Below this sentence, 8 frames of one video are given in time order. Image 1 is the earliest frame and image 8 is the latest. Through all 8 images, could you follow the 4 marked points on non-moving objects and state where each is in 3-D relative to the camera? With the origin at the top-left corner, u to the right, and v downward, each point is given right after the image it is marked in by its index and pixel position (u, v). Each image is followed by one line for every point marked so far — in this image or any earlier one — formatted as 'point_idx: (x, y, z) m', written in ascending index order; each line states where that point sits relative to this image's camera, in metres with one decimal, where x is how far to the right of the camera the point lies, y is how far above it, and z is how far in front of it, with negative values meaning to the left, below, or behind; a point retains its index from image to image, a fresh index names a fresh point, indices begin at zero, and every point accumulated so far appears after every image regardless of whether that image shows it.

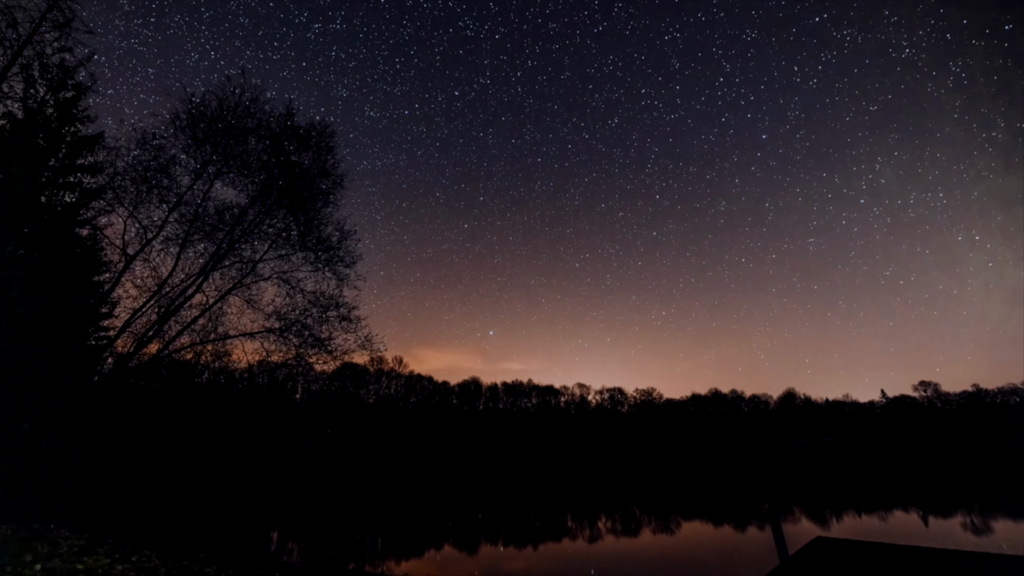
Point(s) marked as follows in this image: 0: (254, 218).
0: (-7.8, +2.1, +13.0) m
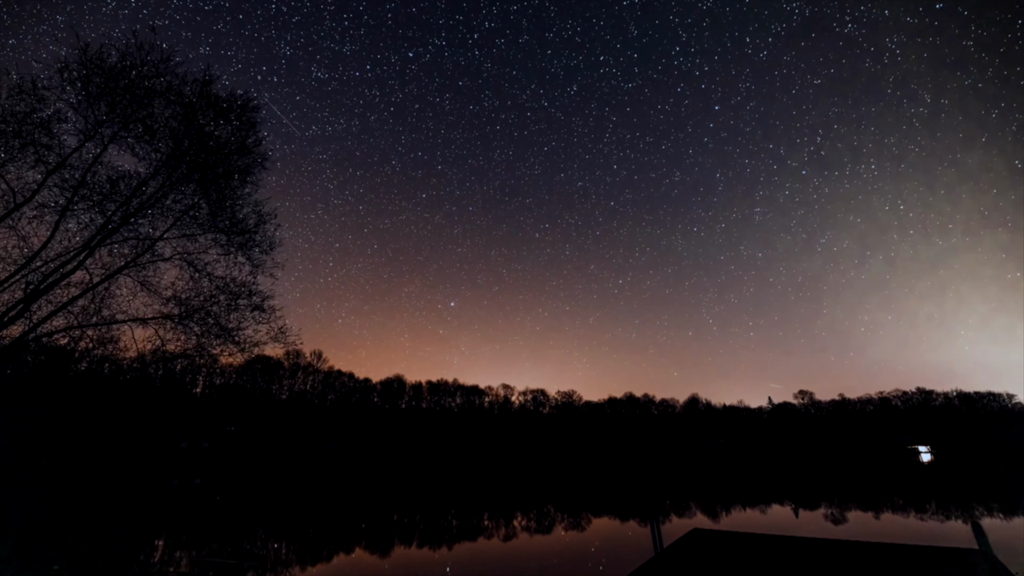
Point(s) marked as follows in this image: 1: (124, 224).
0: (-9.6, +2.6, +11.7) m
1: (-10.3, +1.7, +11.4) m
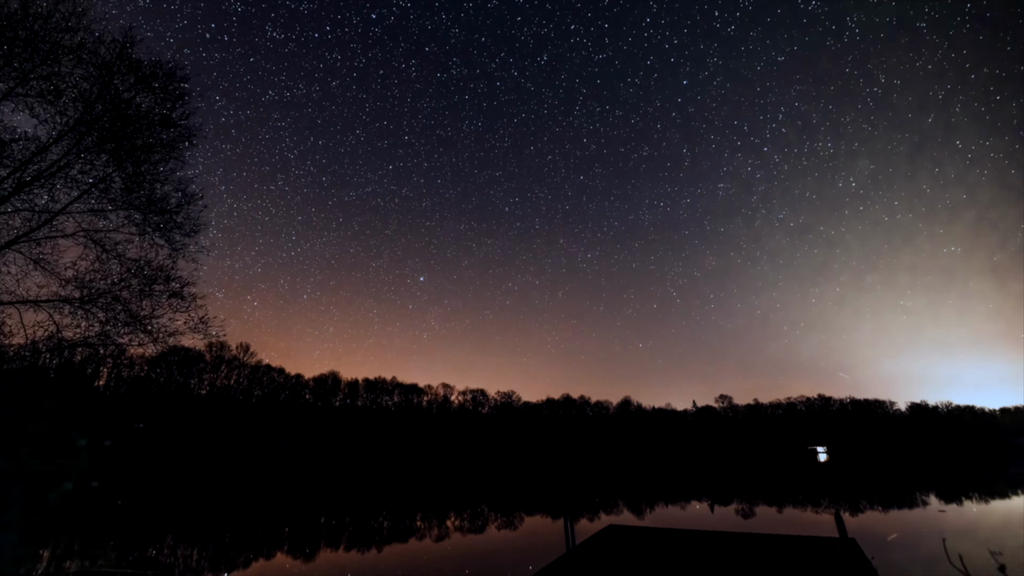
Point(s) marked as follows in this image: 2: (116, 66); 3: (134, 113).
0: (-10.9, +3.1, +10.4) m
1: (-11.6, +2.2, +10.1) m
2: (-9.8, +5.6, +10.6) m
3: (-9.6, +4.5, +10.9) m
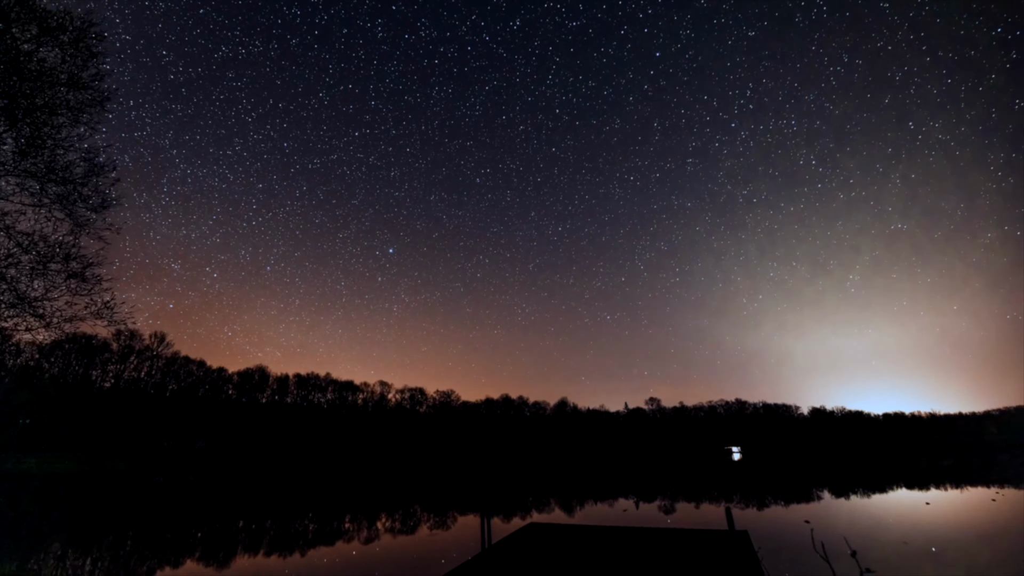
0: (-12.0, +3.6, +9.0) m
1: (-12.7, +2.8, +8.6) m
2: (-10.8, +6.0, +9.3) m
3: (-10.7, +5.0, +9.6) m
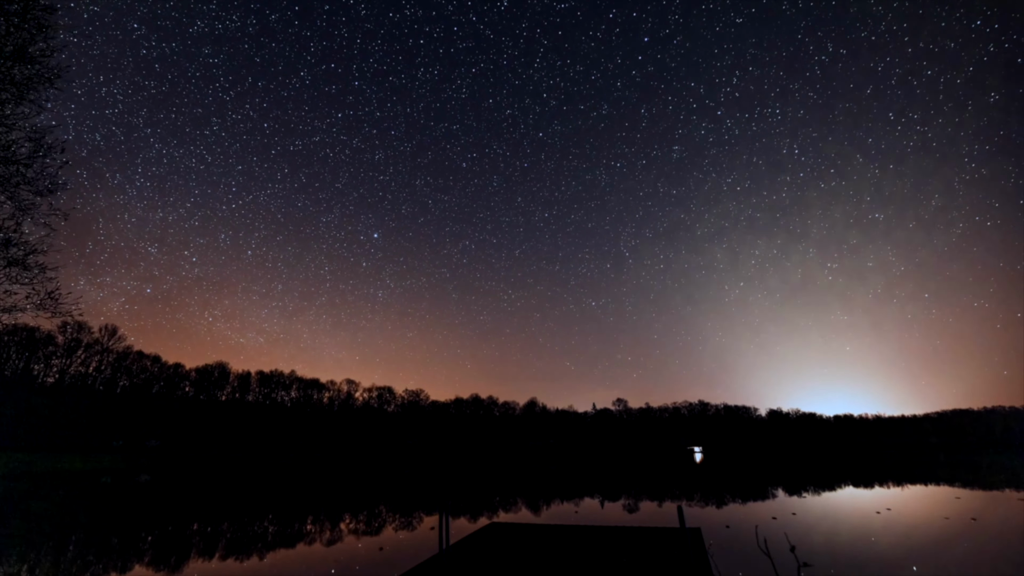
0: (-12.7, +3.7, +8.3) m
1: (-13.4, +2.8, +7.9) m
2: (-11.5, +6.1, +8.6) m
3: (-11.4, +5.0, +9.0) m
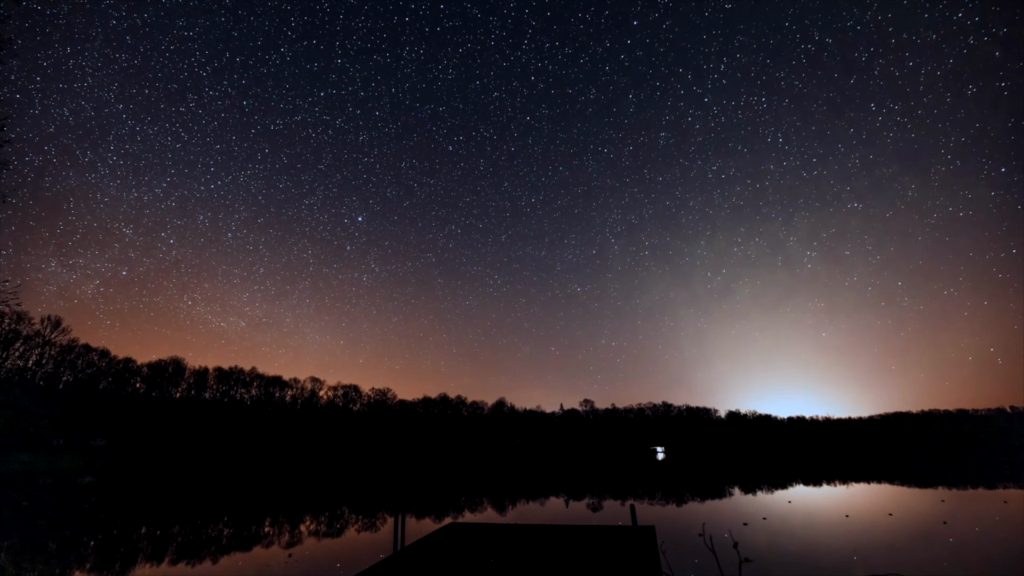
0: (-13.3, +3.7, +7.6) m
1: (-14.0, +2.9, +7.2) m
2: (-12.1, +6.1, +7.9) m
3: (-12.0, +5.1, +8.3) m
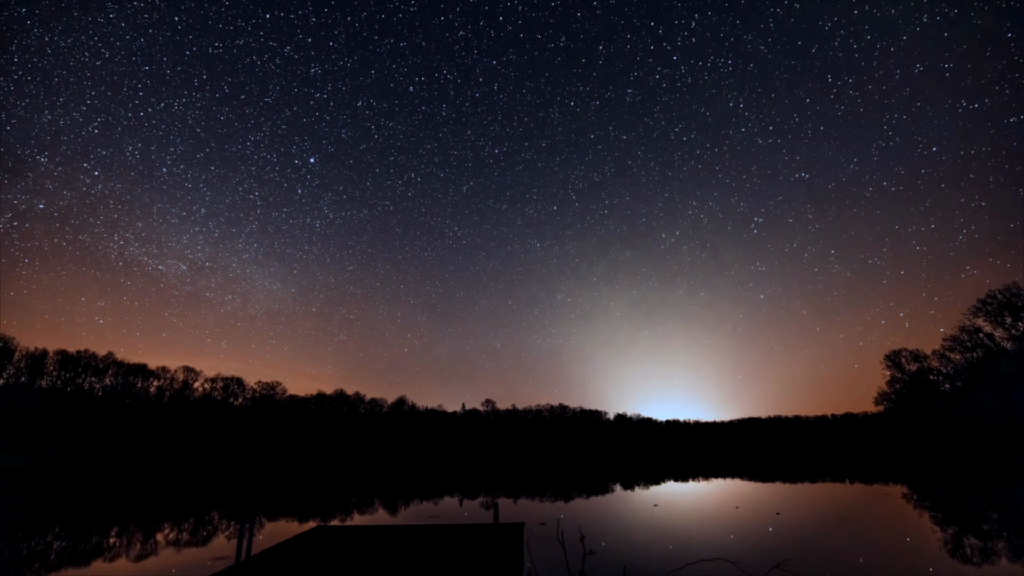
0: (-14.9, +4.1, +4.9) m
1: (-15.6, +3.3, +4.6) m
2: (-13.6, +6.5, +5.0) m
3: (-13.7, +5.5, +5.6) m
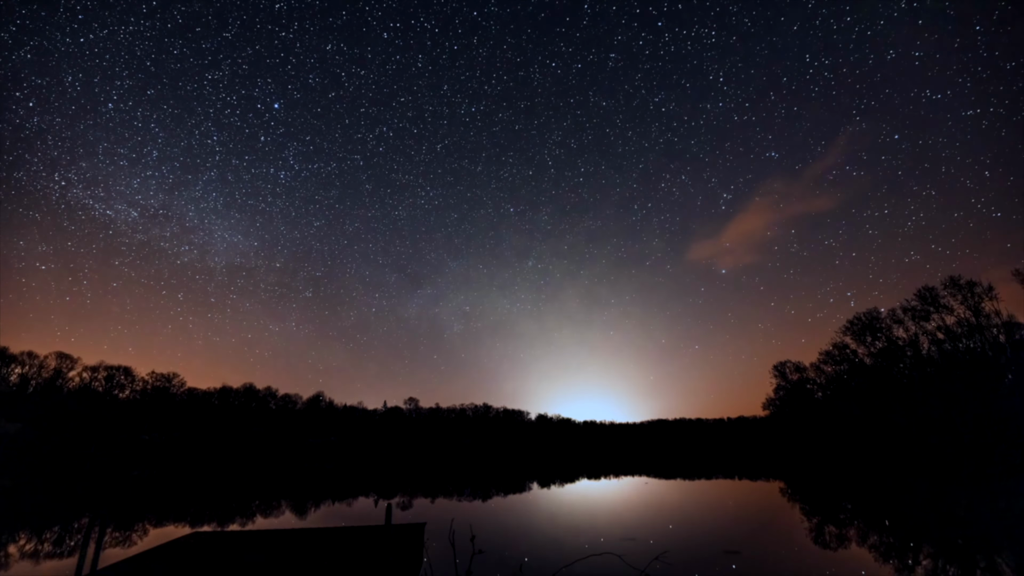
0: (-15.8, +4.6, +2.7) m
1: (-16.4, +3.7, +2.3) m
2: (-14.4, +6.9, +2.7) m
3: (-14.5, +6.0, +3.3) m
